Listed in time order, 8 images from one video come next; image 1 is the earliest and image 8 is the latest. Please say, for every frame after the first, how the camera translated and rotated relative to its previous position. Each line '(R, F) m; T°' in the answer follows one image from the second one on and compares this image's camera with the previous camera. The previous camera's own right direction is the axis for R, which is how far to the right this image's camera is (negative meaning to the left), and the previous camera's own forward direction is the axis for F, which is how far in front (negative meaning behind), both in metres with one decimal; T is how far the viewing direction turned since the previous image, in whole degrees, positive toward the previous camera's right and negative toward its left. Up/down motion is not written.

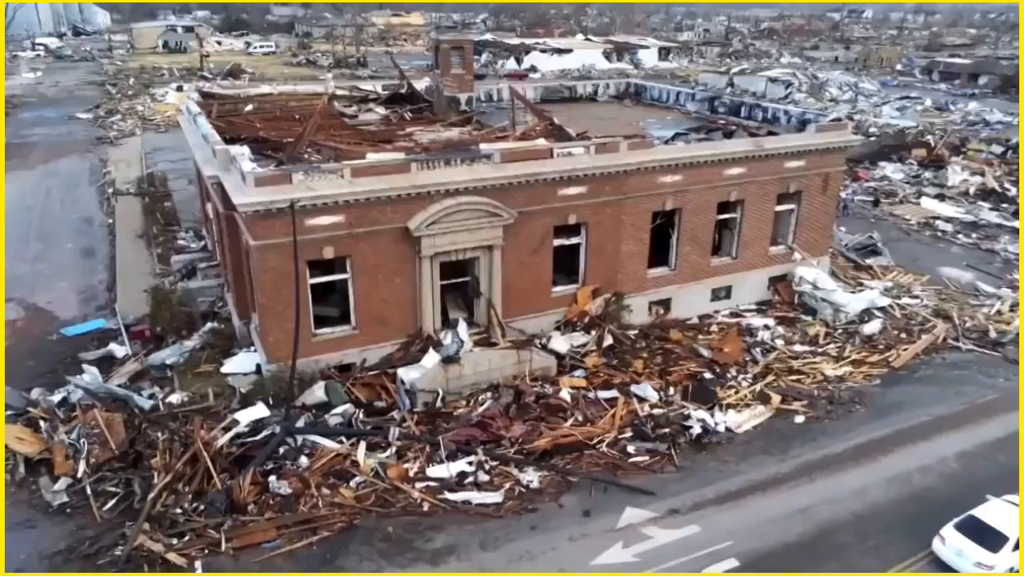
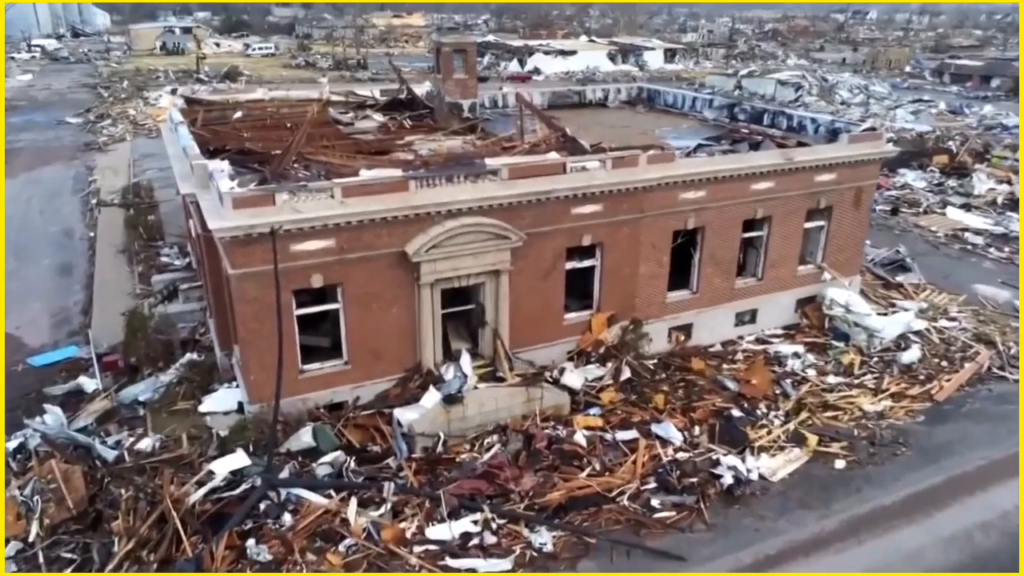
(-0.1, +1.4) m; 0°
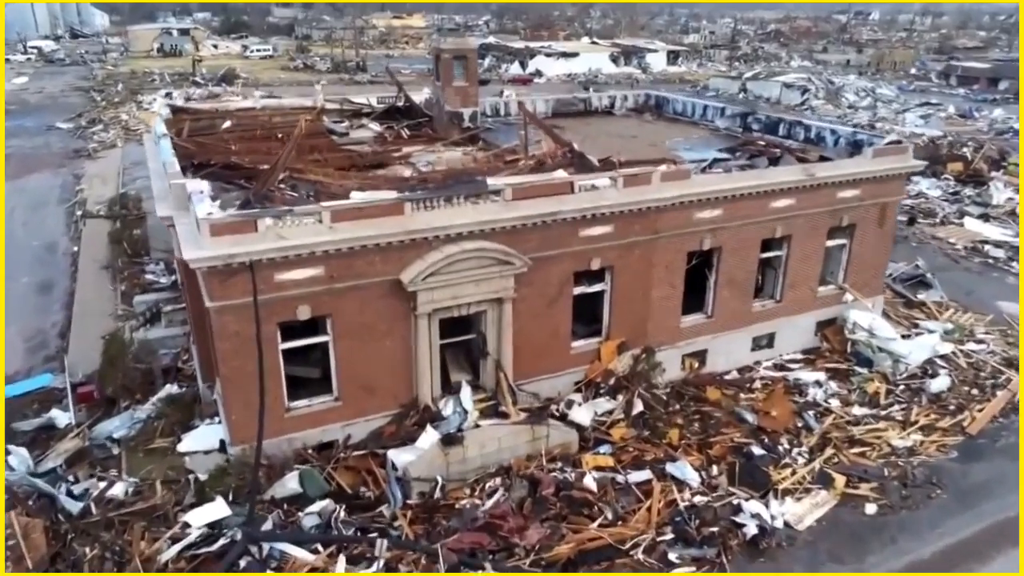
(0.0, +1.0) m; 0°
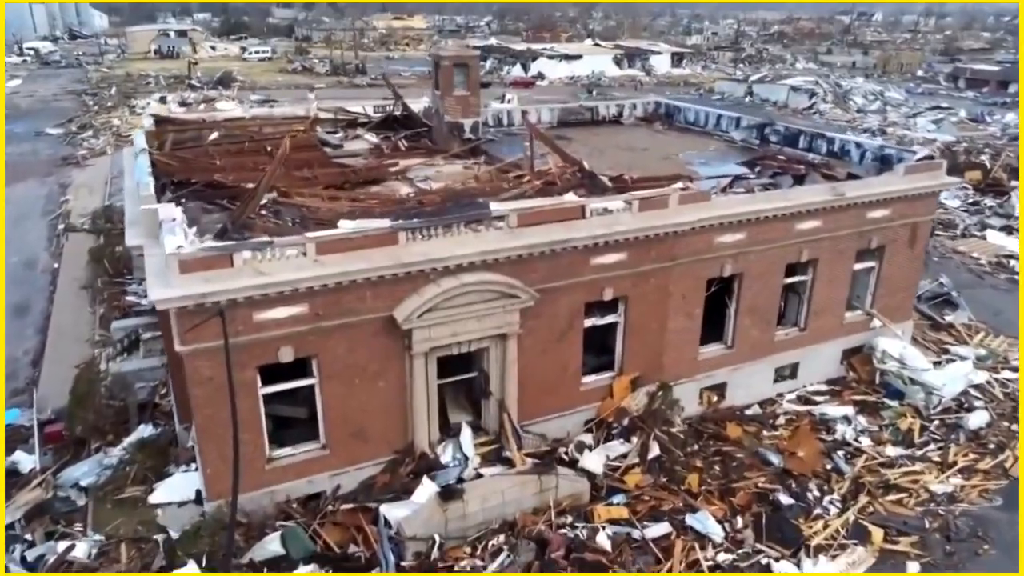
(-0.1, +1.1) m; 0°
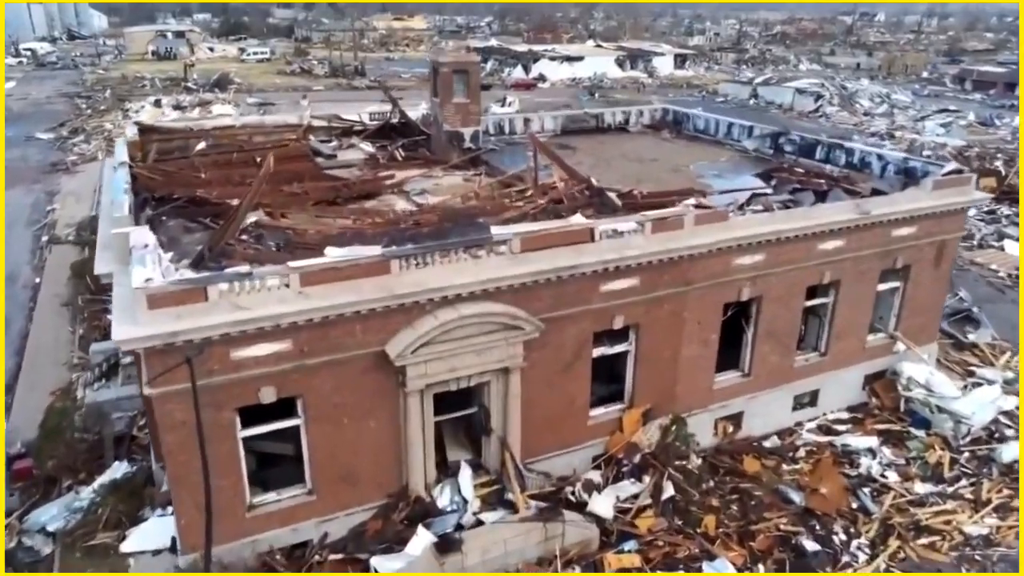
(0.0, +0.9) m; 0°
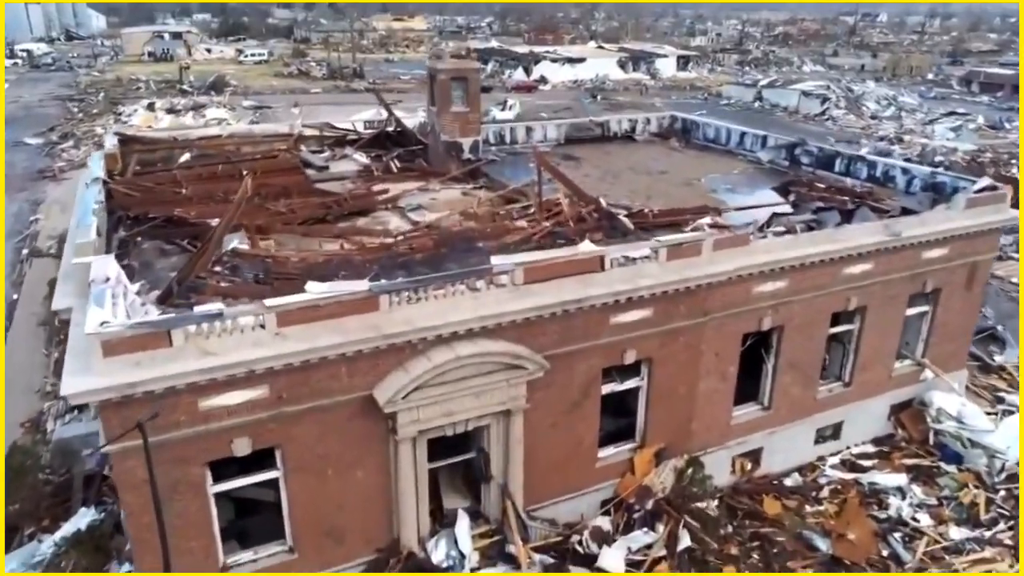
(0.0, +1.0) m; 0°
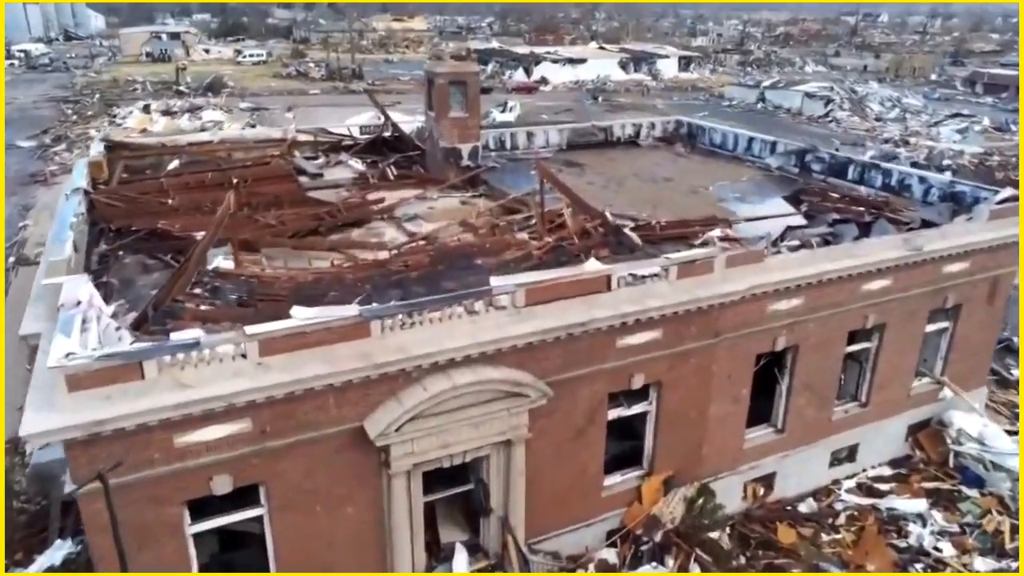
(0.0, +0.6) m; 0°
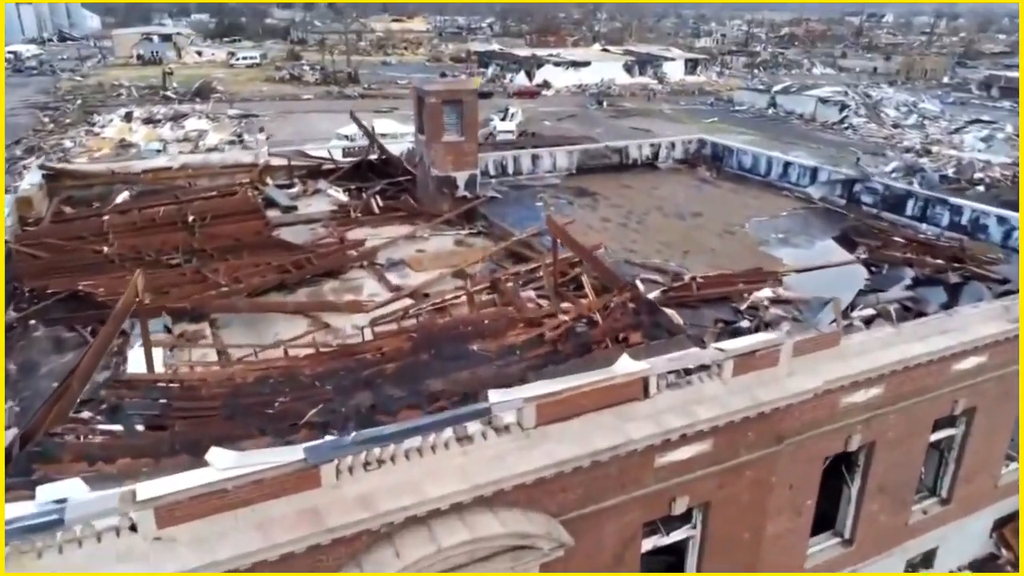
(0.0, +2.3) m; 0°
